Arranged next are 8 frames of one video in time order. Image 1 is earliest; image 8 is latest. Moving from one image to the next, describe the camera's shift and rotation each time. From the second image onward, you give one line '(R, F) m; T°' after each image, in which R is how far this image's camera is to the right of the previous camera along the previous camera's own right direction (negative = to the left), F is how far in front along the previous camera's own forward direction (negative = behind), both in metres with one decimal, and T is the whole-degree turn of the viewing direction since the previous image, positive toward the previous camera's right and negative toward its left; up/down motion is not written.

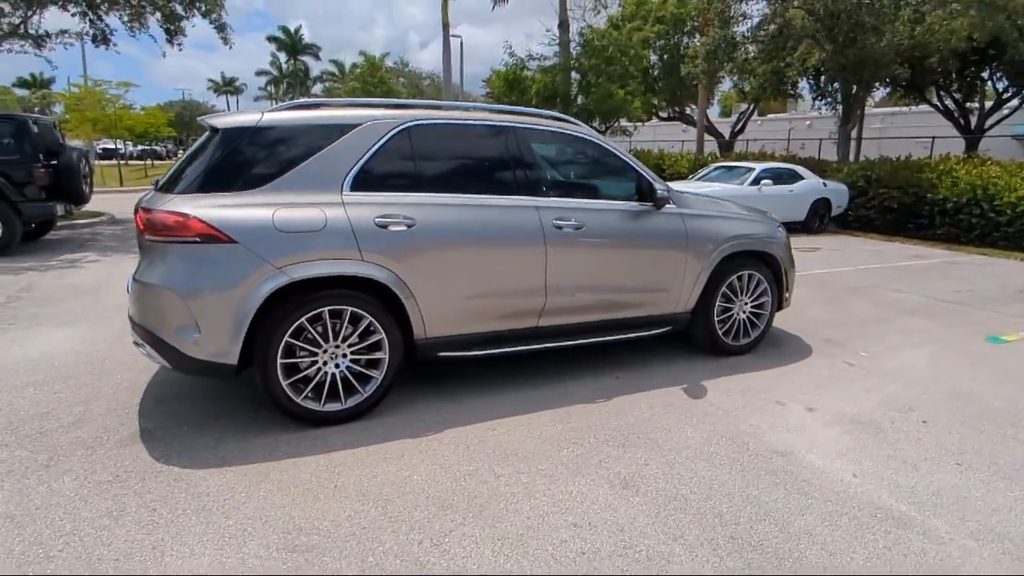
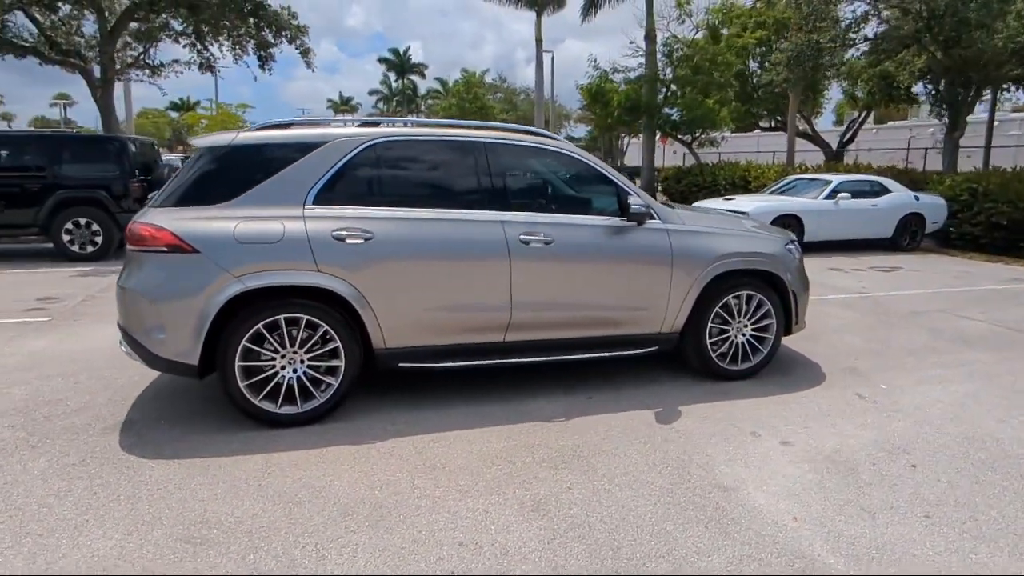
(+1.0, +0.1) m; -10°
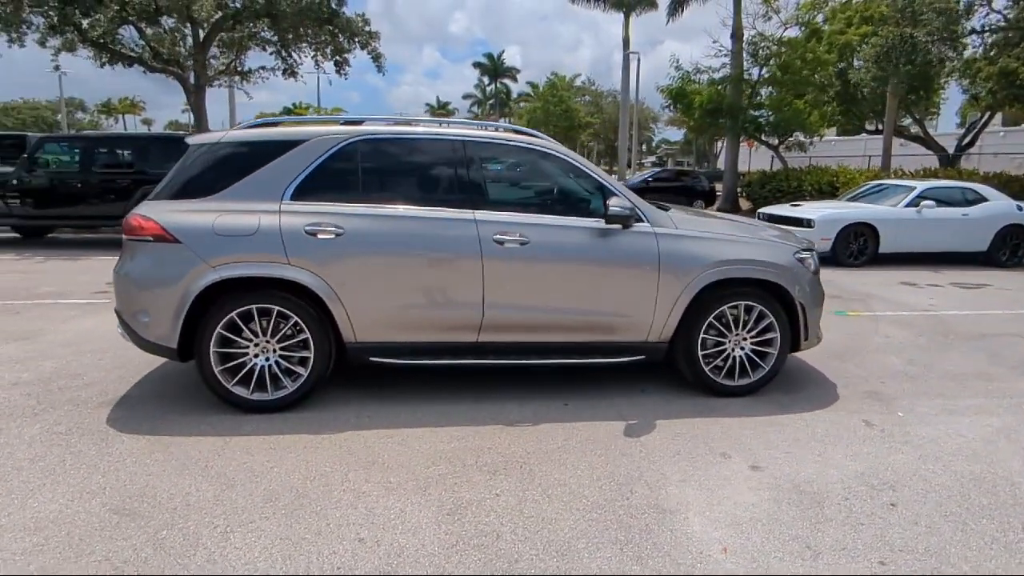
(+0.9, +0.1) m; -8°
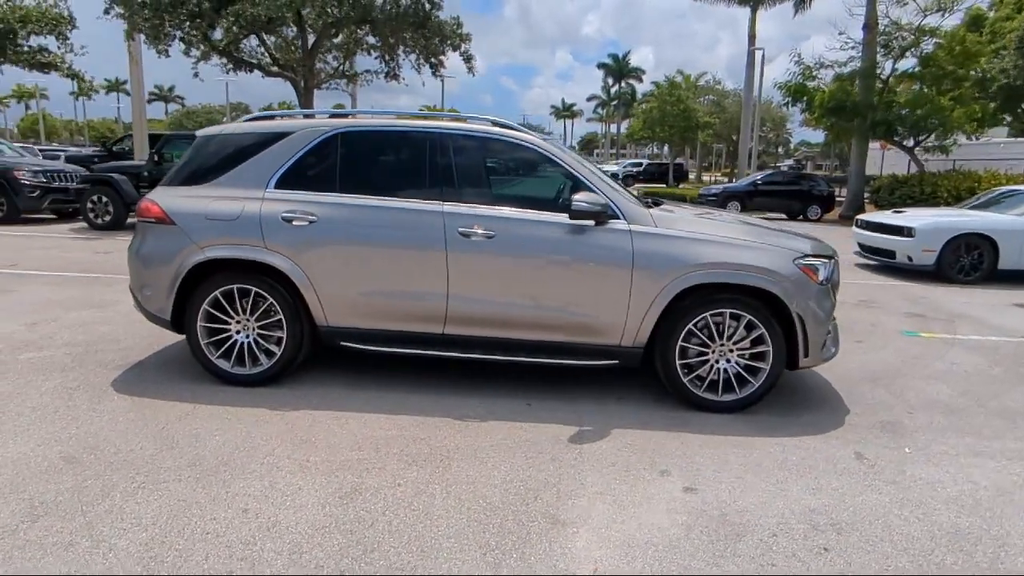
(+1.2, +0.2) m; -11°
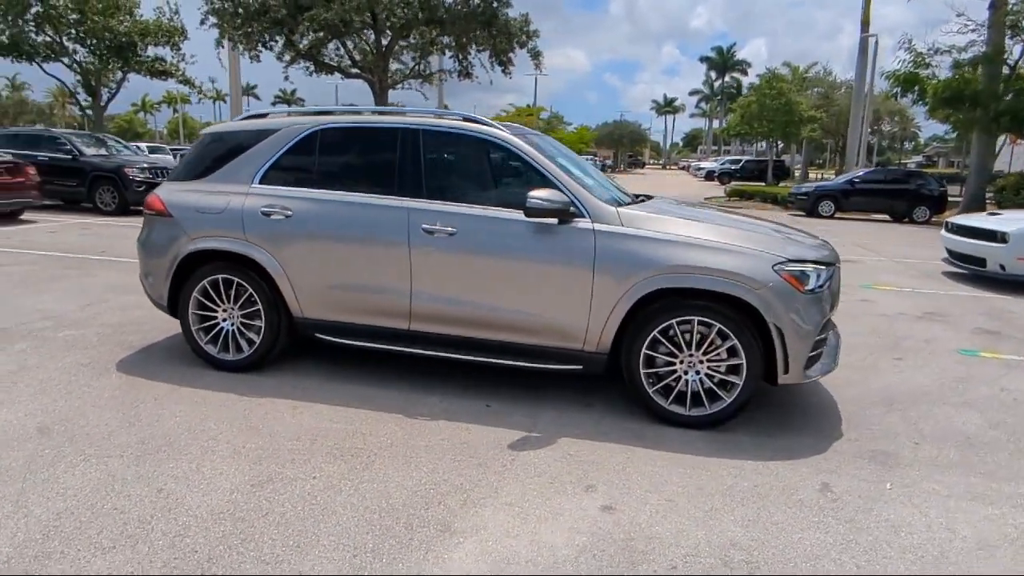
(+1.0, +0.2) m; -9°
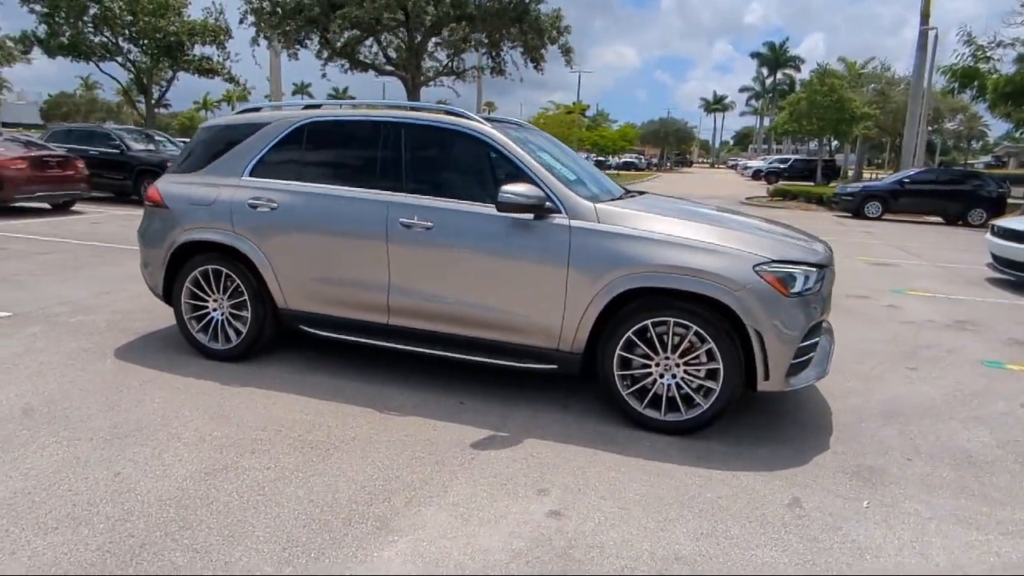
(+0.5, +0.1) m; -4°
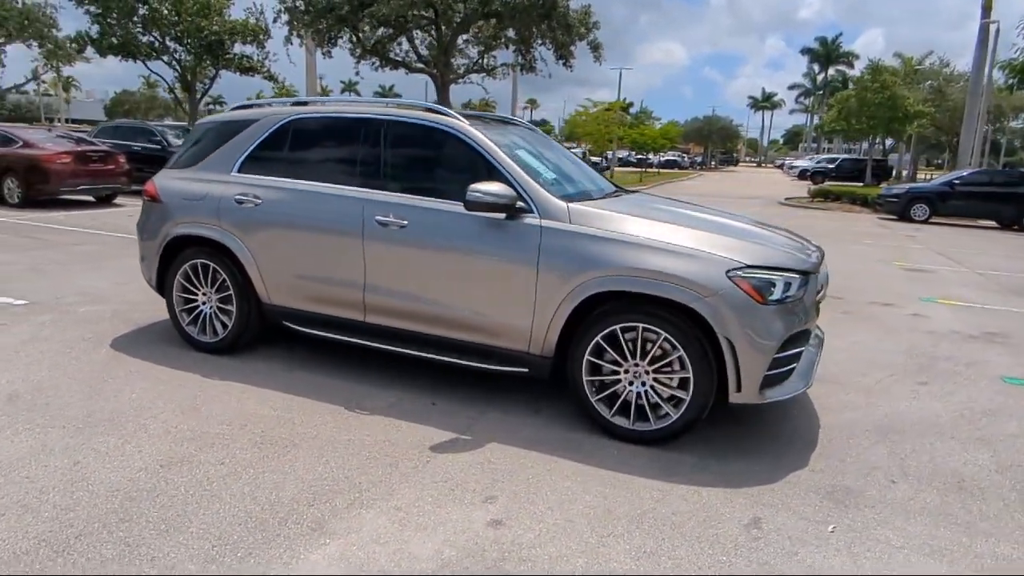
(+0.5, +0.1) m; -4°
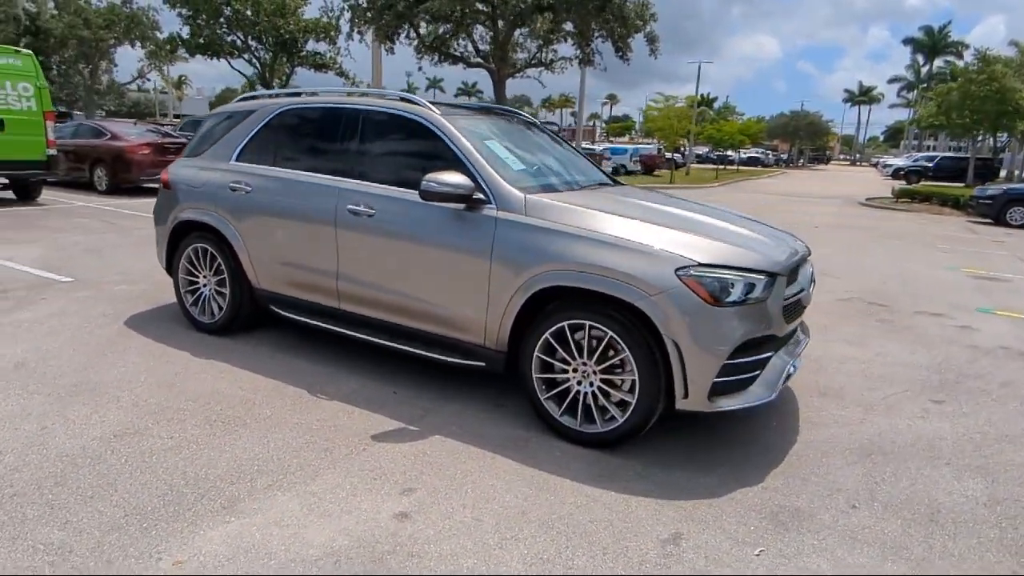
(+0.8, +0.1) m; -7°
